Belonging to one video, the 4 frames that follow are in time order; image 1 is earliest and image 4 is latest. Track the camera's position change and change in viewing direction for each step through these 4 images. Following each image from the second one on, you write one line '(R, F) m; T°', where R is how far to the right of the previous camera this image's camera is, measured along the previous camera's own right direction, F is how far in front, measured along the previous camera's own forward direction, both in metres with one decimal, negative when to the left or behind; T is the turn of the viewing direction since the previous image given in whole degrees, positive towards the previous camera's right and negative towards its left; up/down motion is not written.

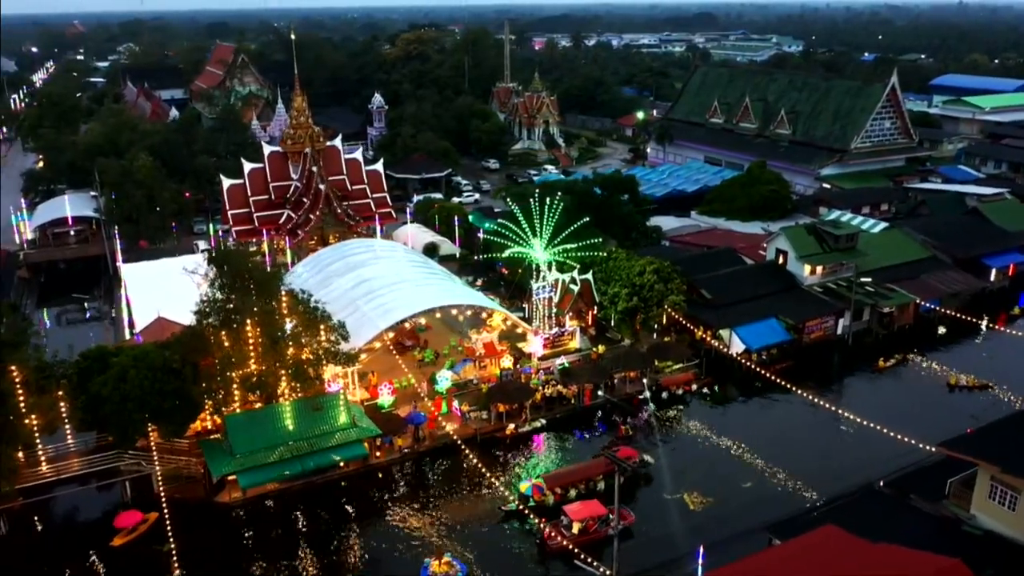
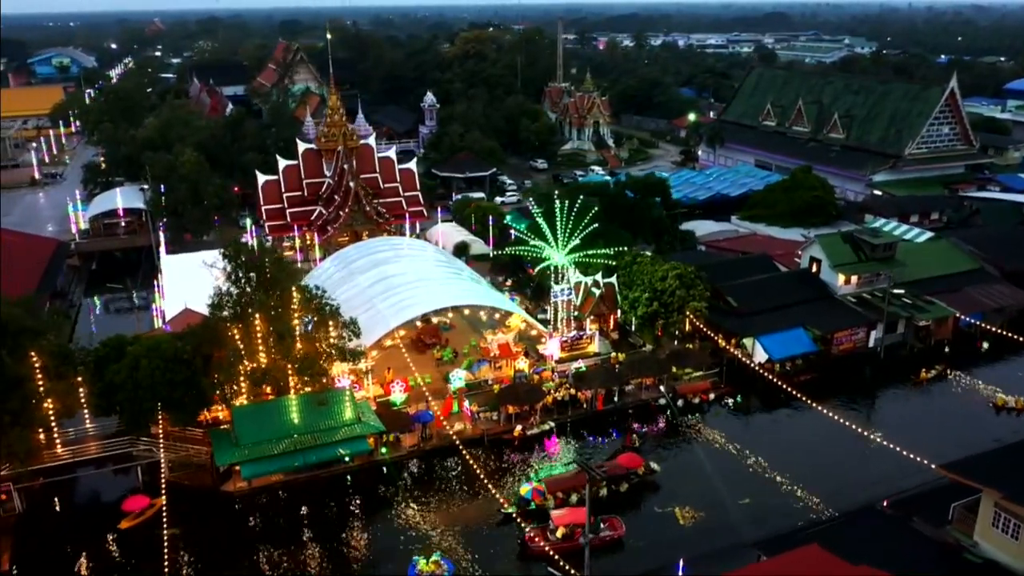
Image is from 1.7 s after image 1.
(+1.1, +0.1) m; -4°
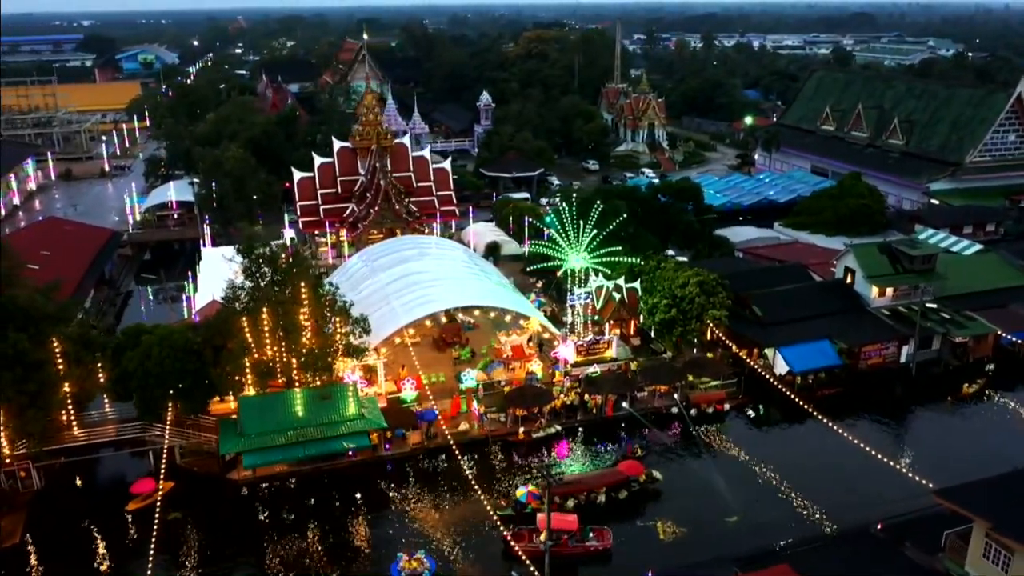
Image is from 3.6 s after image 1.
(+1.3, 0.0) m; -5°
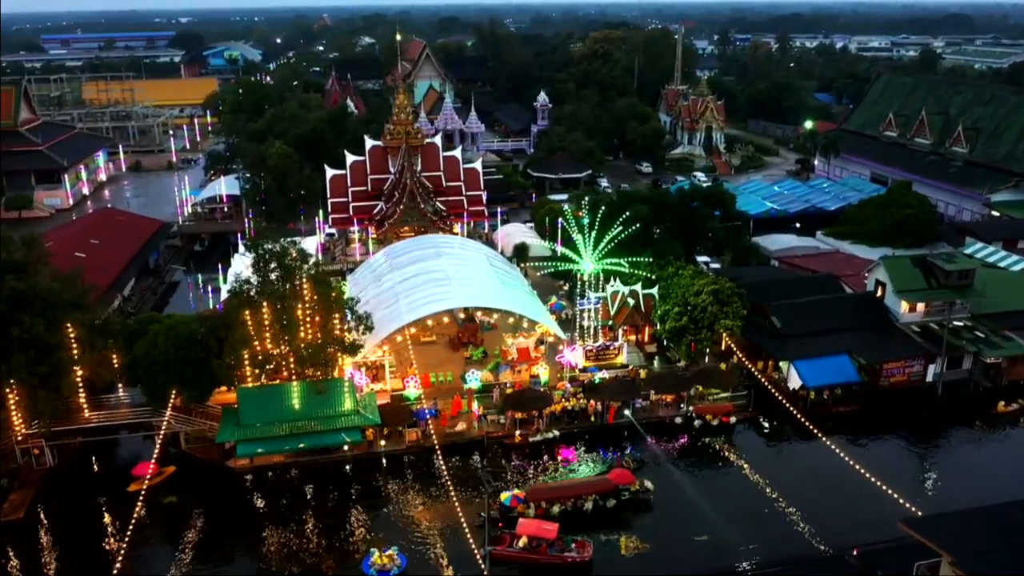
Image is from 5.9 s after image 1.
(+1.6, 0.0) m; -5°
